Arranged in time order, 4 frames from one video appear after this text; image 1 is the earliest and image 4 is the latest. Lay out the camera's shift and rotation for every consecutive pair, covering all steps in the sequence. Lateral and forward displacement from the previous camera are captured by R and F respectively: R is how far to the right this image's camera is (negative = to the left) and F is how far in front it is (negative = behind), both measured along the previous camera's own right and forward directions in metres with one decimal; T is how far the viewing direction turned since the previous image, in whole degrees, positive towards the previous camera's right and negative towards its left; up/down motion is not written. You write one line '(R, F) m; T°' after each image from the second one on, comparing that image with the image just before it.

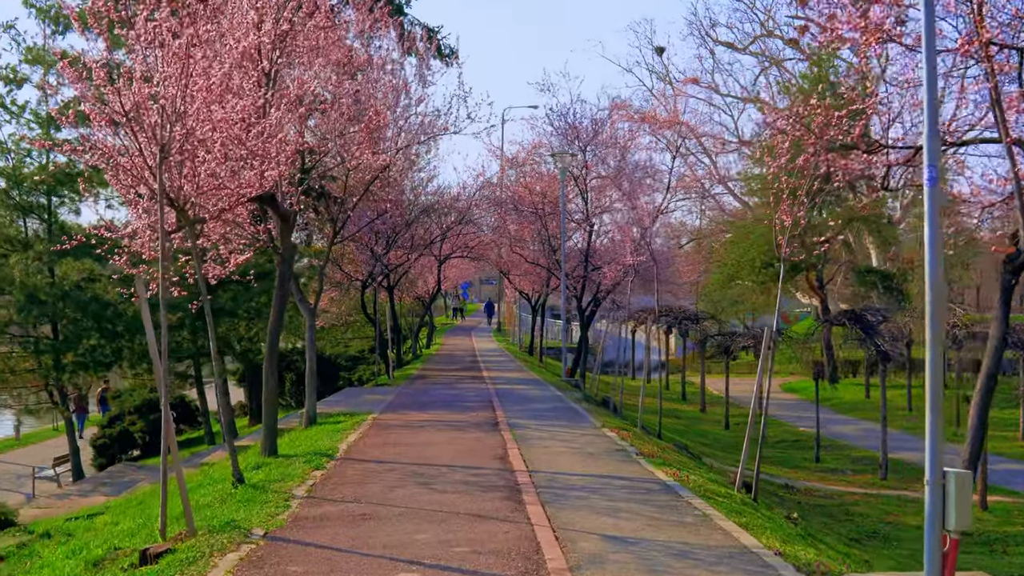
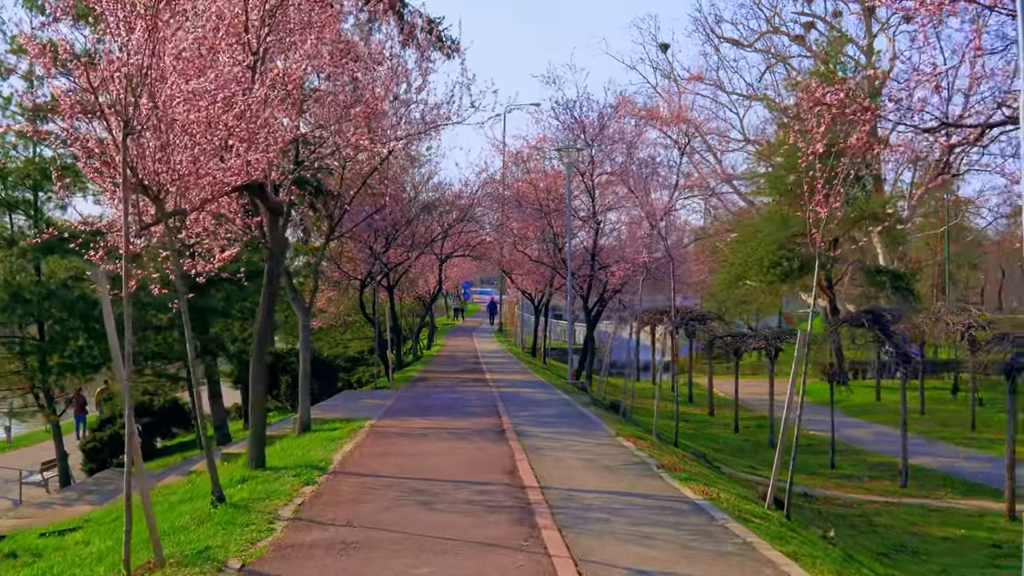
(-0.1, +0.9) m; 0°
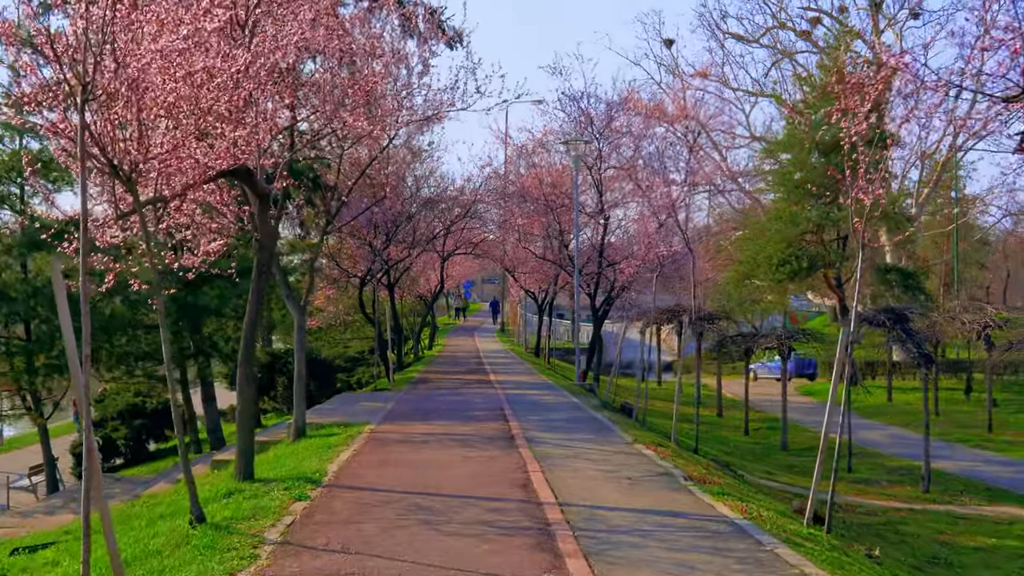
(-0.1, +0.9) m; 0°
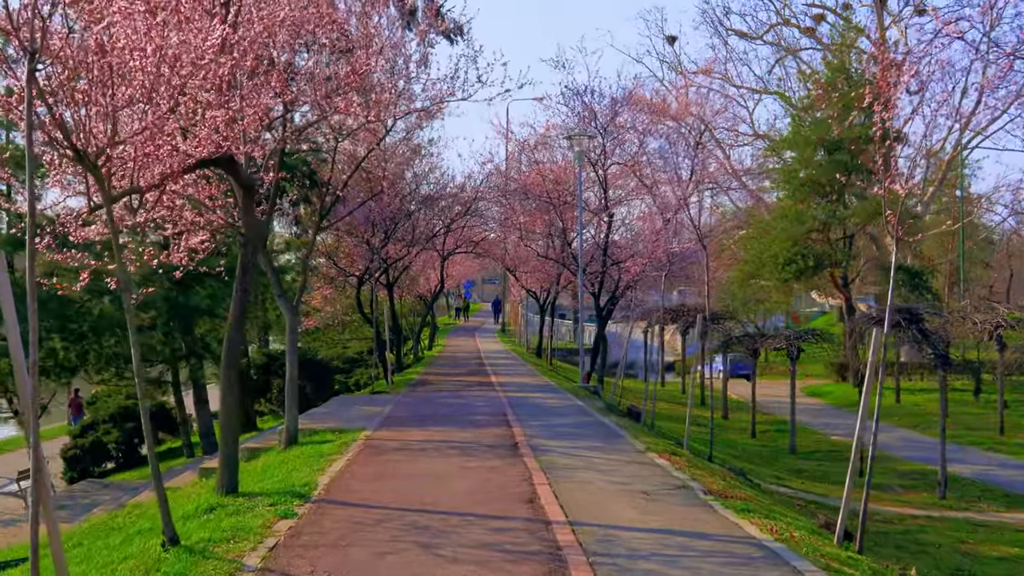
(0.0, +0.7) m; 0°
